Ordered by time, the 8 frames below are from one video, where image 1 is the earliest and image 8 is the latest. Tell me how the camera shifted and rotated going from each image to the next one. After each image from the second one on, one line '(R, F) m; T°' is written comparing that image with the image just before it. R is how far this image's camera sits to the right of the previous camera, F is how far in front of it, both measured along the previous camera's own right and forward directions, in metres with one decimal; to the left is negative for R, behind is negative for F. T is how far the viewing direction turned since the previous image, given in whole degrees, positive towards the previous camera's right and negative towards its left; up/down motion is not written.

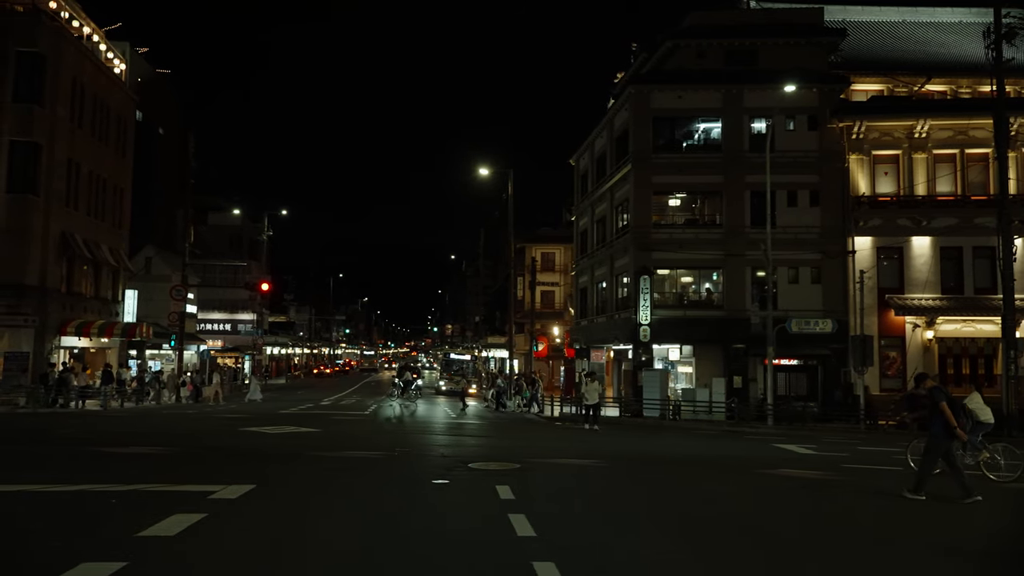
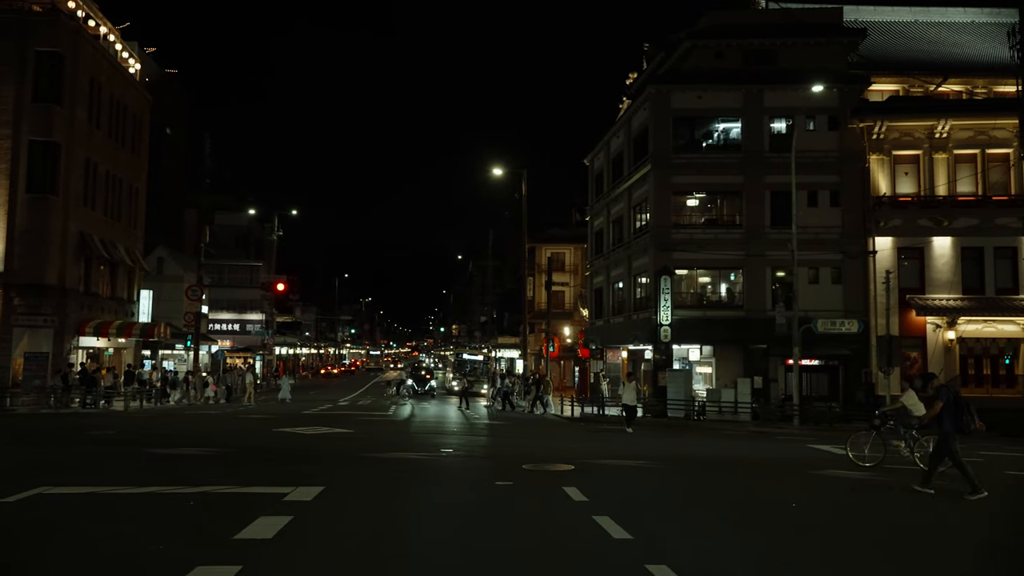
(-1.0, +0.1) m; 0°
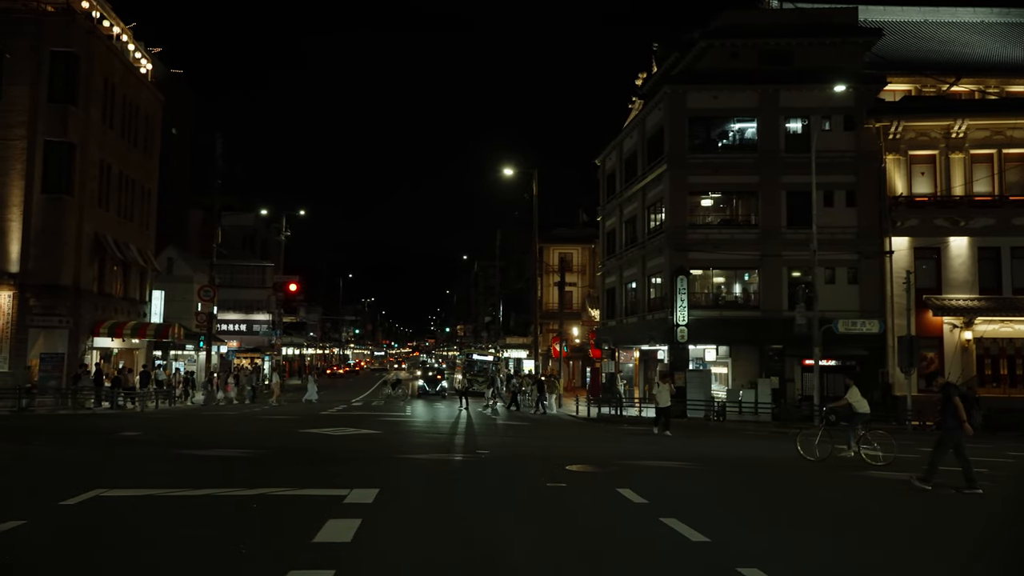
(-0.8, +0.1) m; 0°
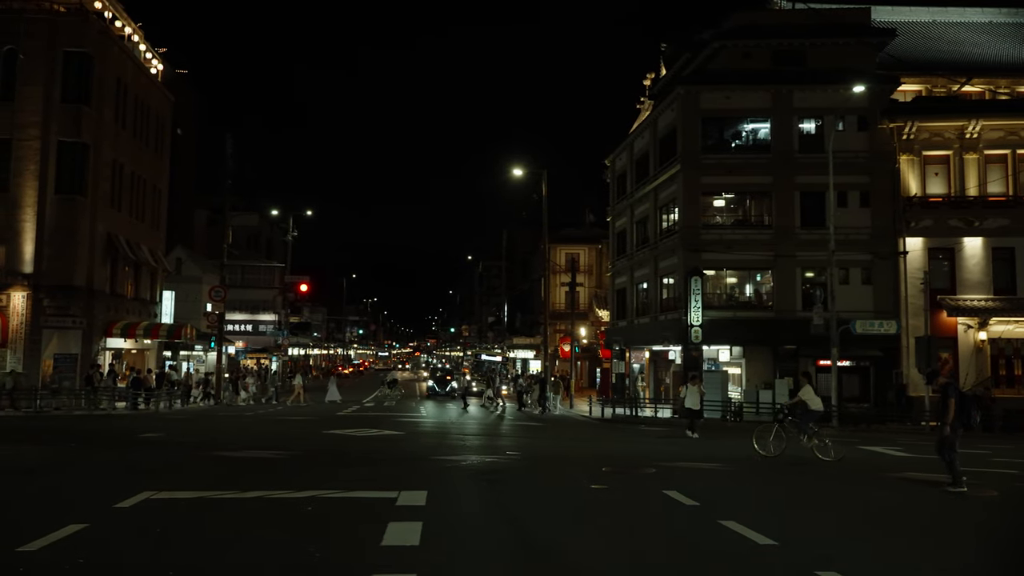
(-0.7, 0.0) m; 0°
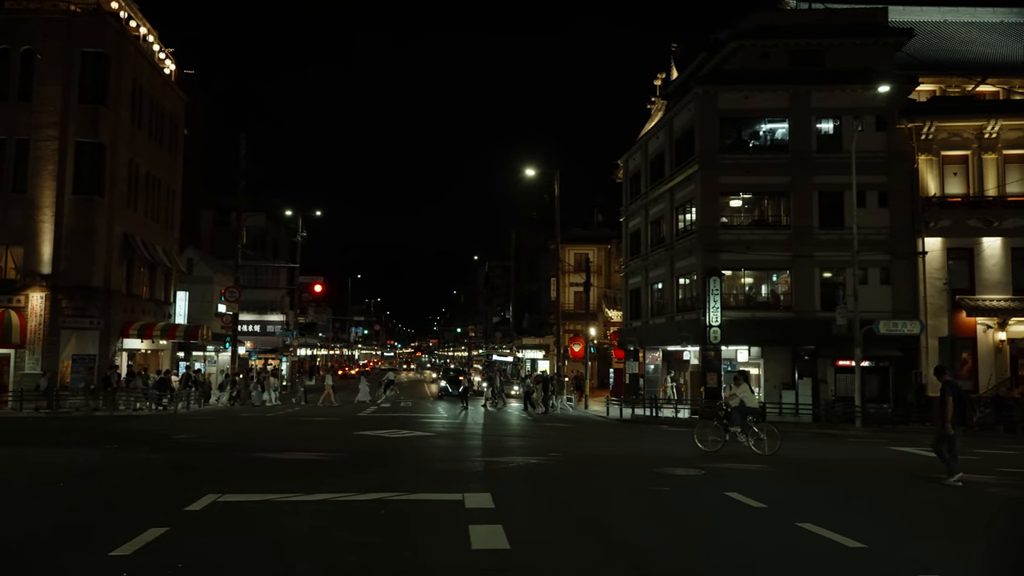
(-0.9, +0.1) m; 0°
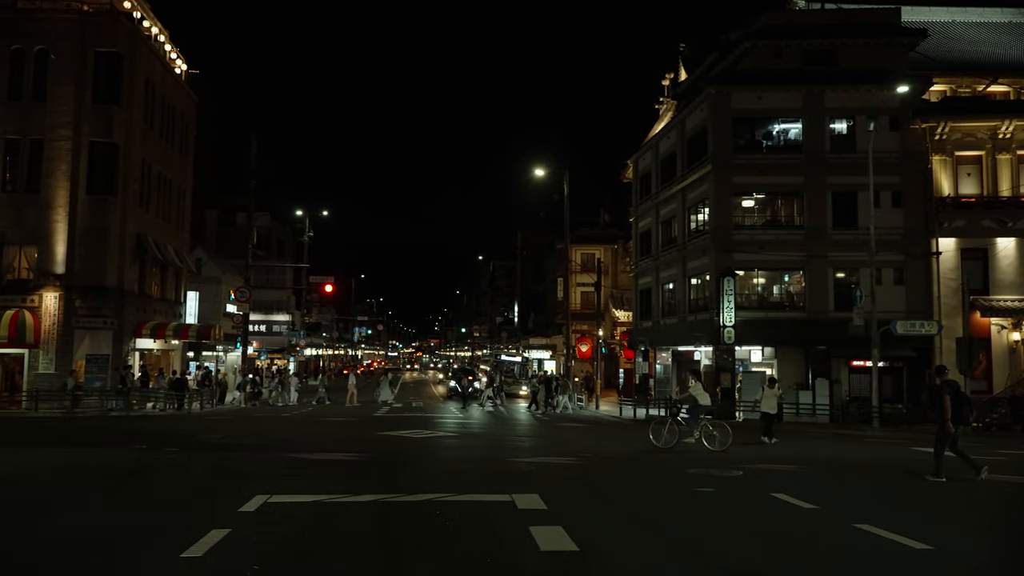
(-0.7, 0.0) m; 0°
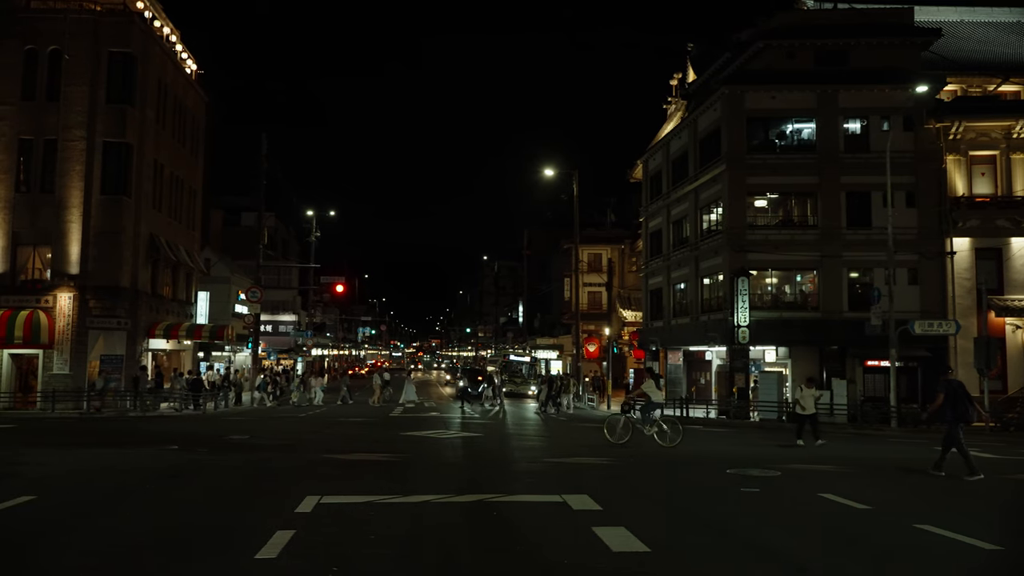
(-0.7, 0.0) m; 0°
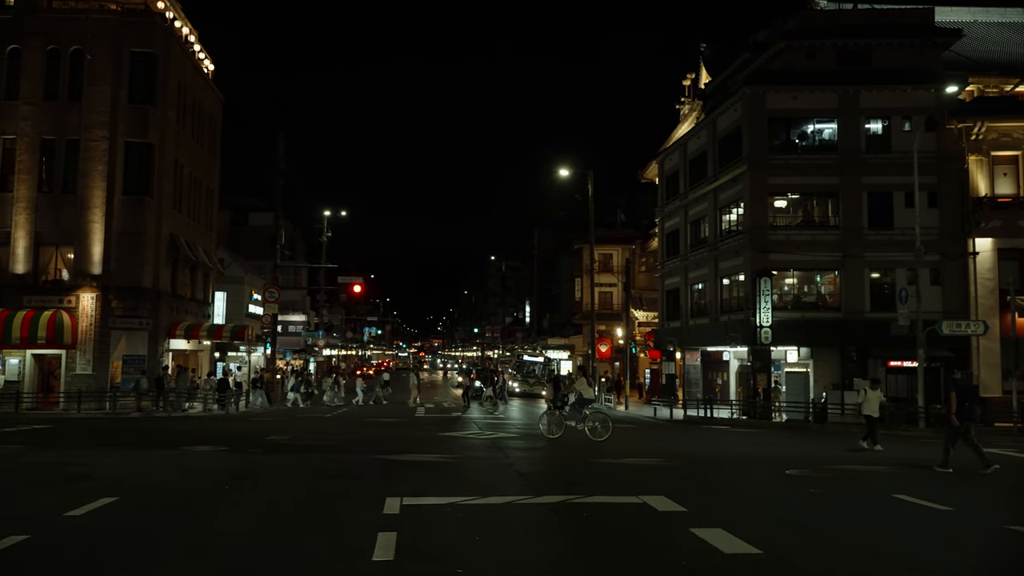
(-1.0, 0.0) m; 0°
